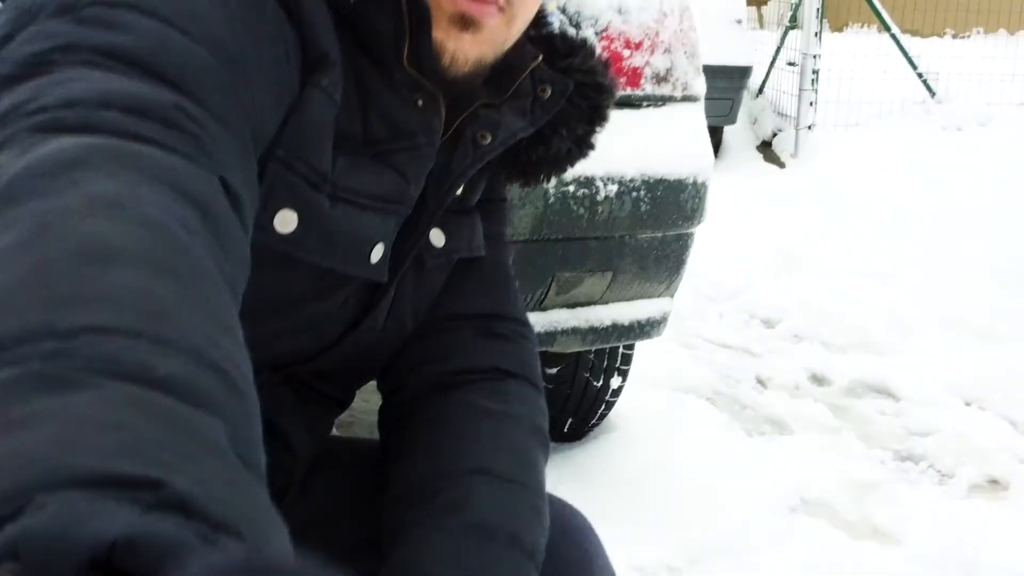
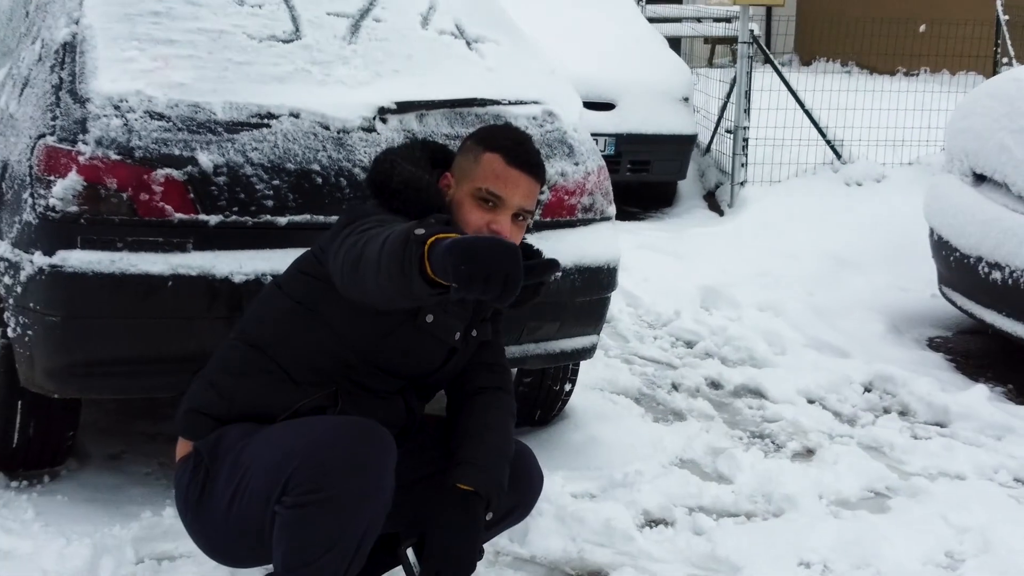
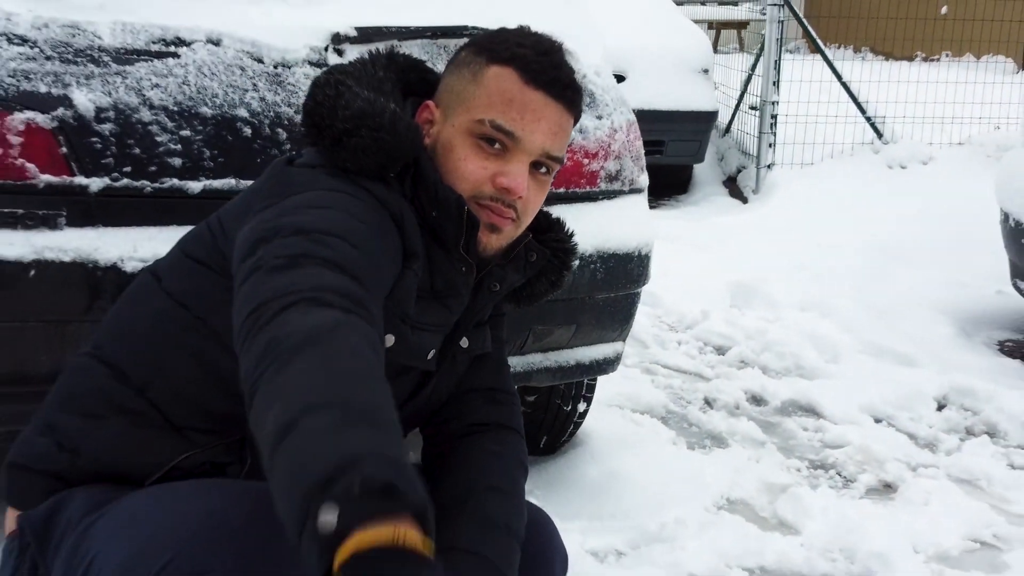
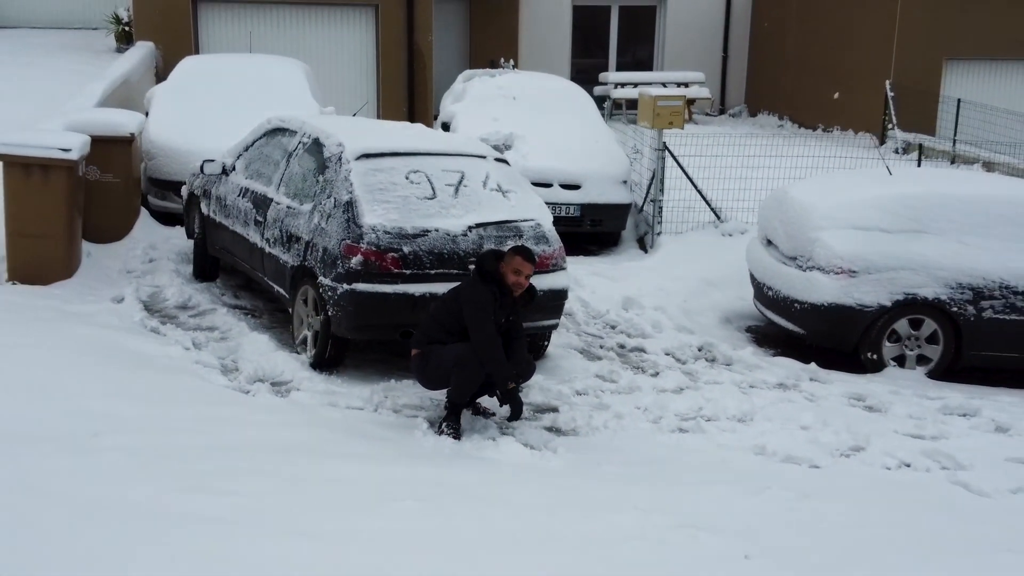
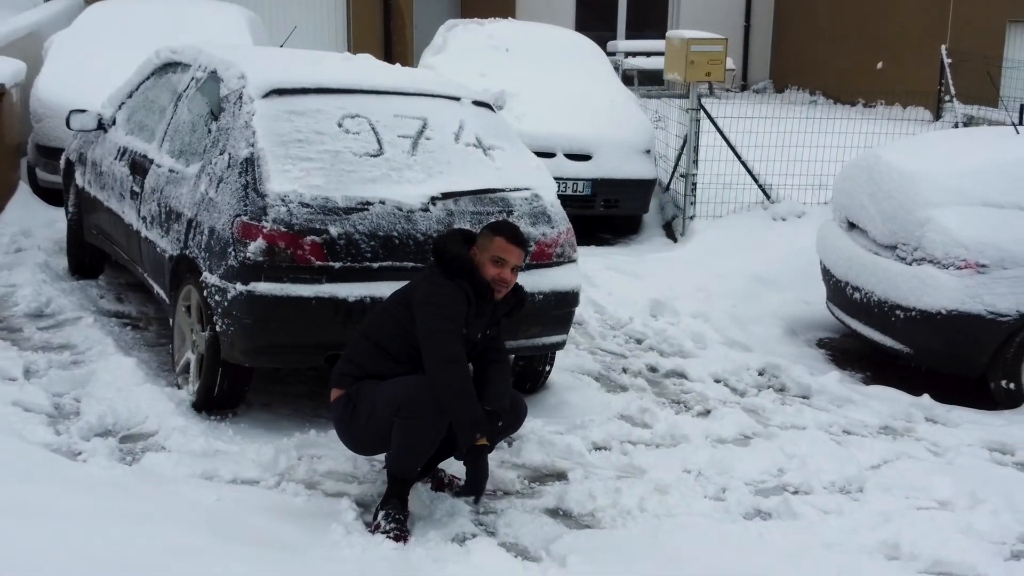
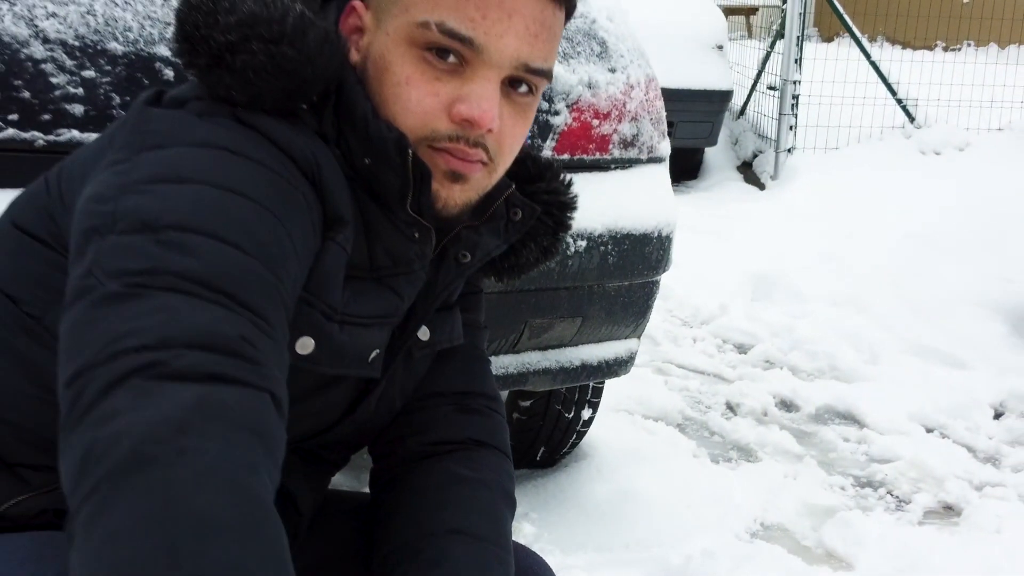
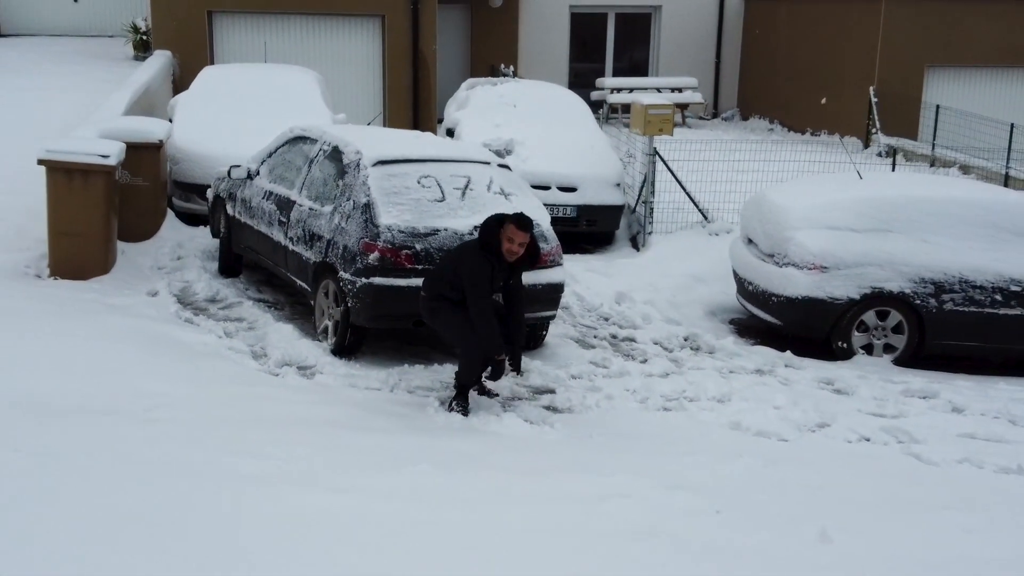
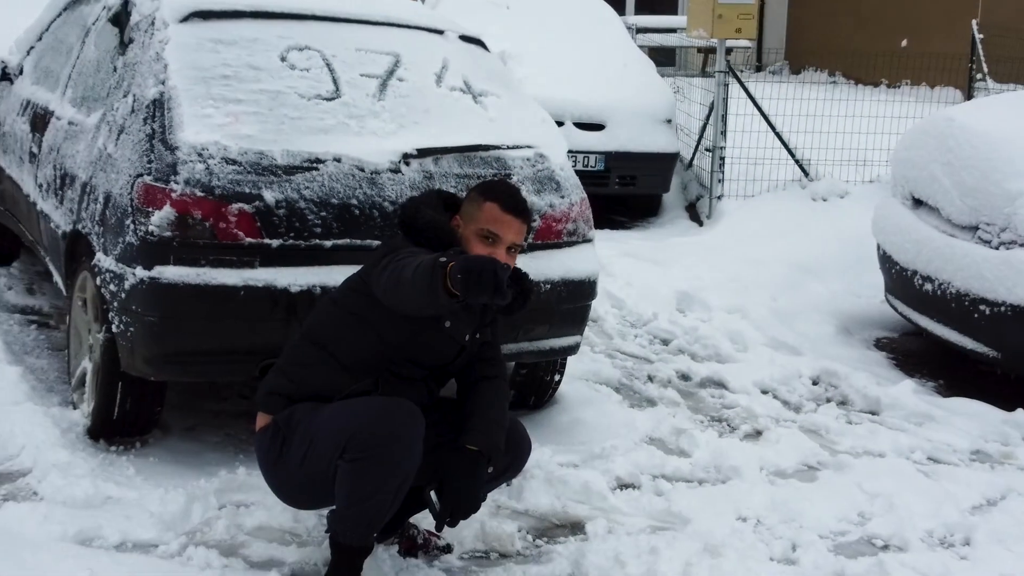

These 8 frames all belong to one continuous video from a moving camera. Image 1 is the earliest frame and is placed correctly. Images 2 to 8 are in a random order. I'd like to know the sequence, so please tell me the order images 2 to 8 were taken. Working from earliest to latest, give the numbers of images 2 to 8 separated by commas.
6, 3, 2, 8, 5, 4, 7
